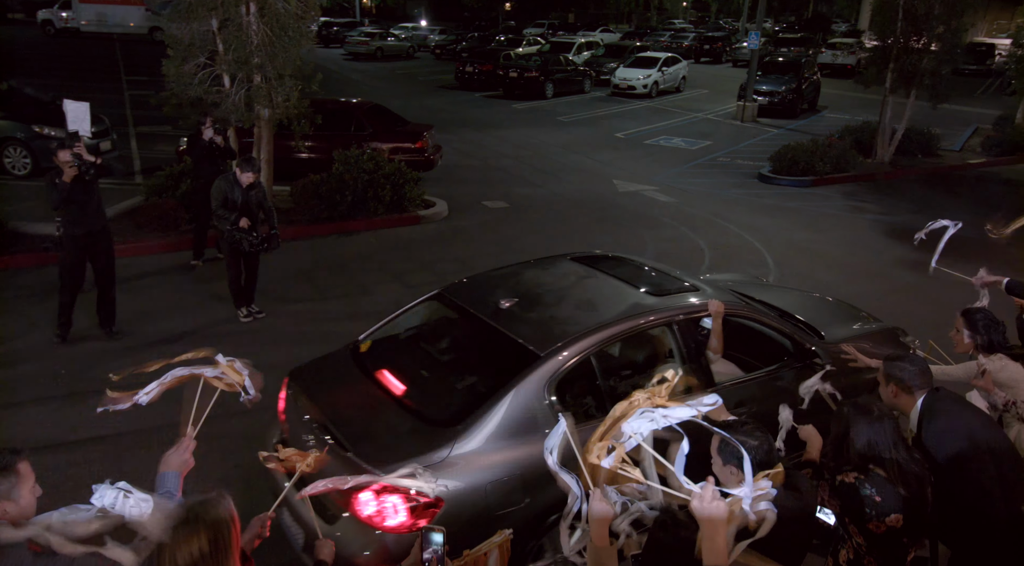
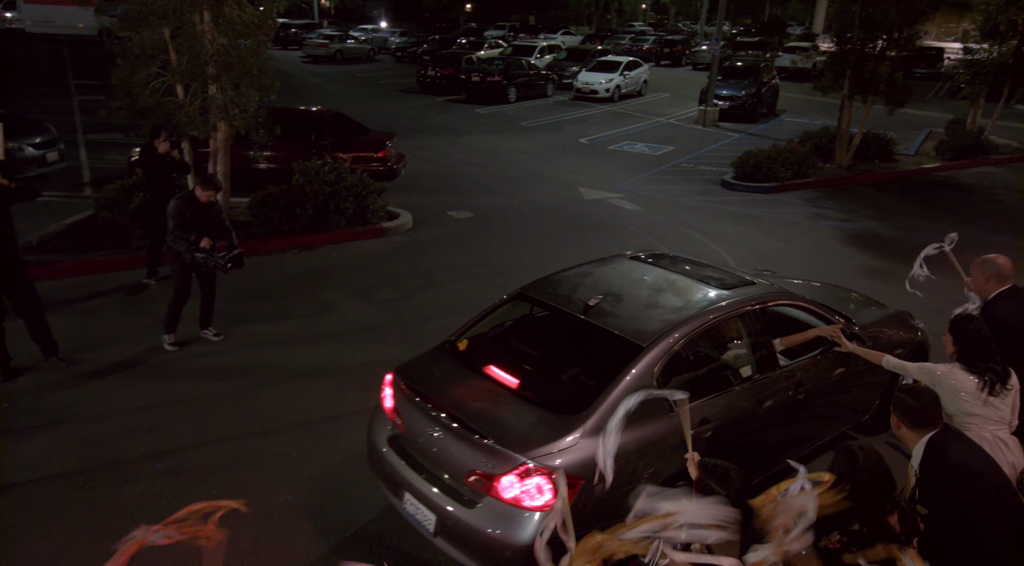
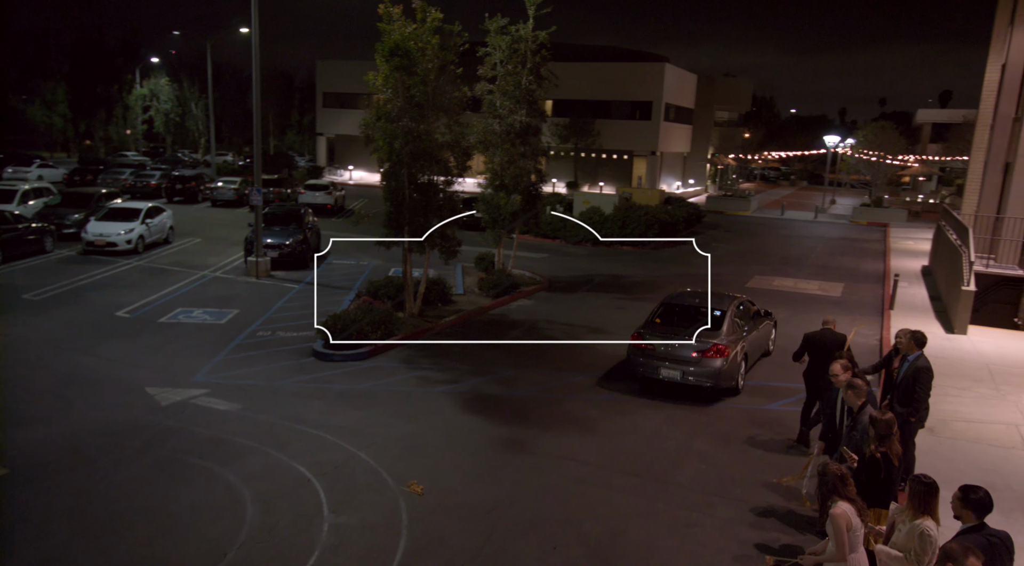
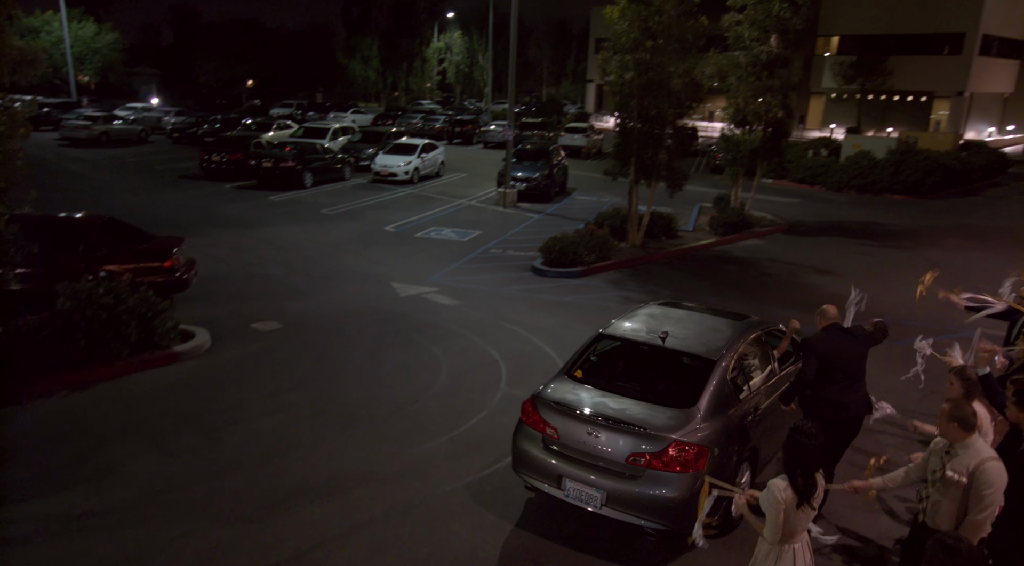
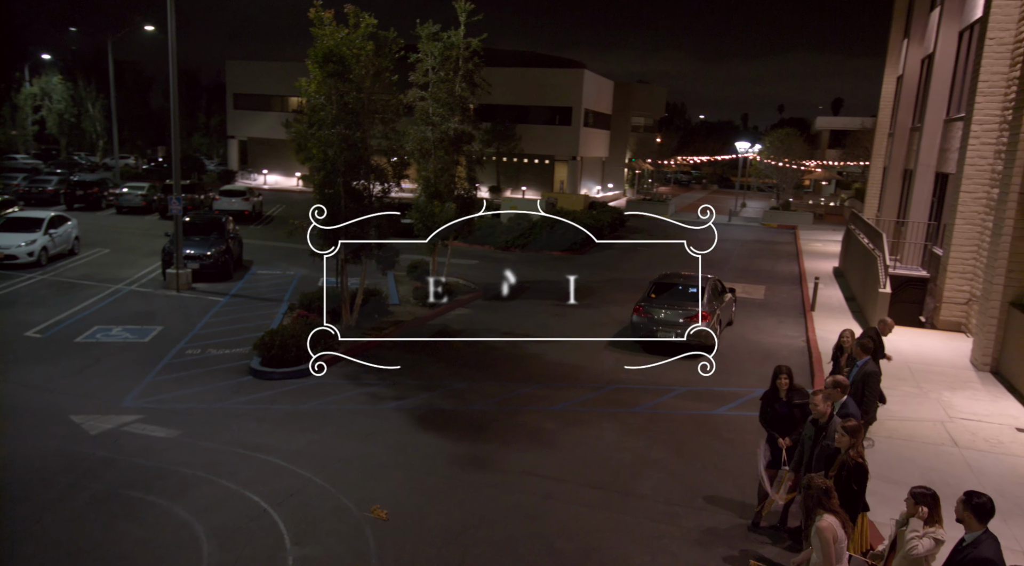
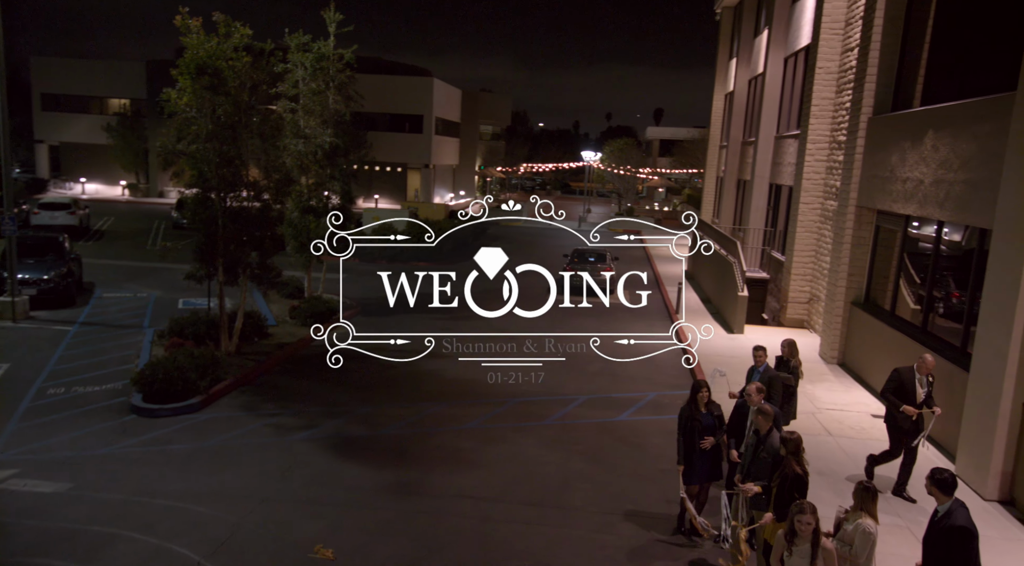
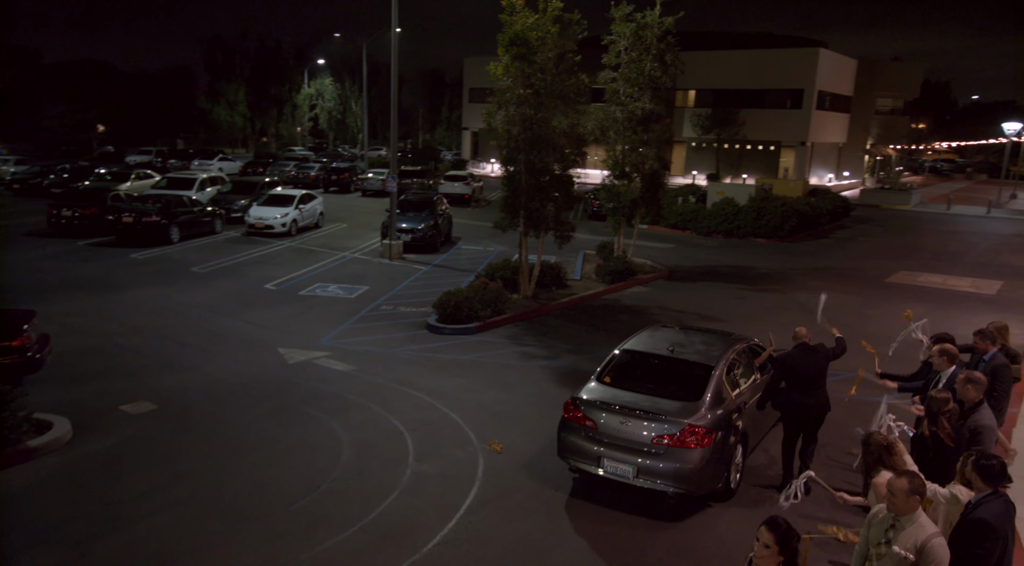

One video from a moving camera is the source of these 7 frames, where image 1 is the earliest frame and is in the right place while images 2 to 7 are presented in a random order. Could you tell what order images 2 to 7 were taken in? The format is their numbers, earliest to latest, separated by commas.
2, 4, 7, 3, 5, 6
